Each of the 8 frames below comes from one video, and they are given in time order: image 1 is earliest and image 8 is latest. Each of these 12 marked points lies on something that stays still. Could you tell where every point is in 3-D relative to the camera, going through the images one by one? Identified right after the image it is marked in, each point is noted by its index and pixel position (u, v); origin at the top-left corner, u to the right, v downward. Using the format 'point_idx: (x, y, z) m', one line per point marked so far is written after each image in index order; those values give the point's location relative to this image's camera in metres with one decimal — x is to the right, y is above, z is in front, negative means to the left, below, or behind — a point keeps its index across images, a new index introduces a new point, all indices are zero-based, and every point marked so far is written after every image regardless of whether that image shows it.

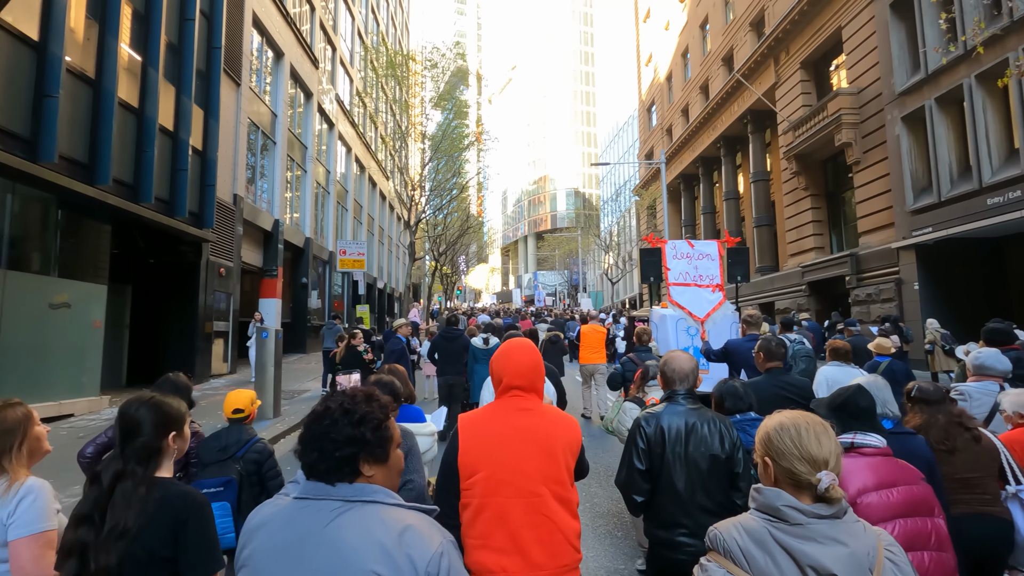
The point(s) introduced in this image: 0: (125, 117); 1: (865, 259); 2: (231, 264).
0: (-7.6, +3.4, +10.5) m
1: (+11.2, +0.9, +17.1) m
2: (-7.7, +0.7, +14.8) m
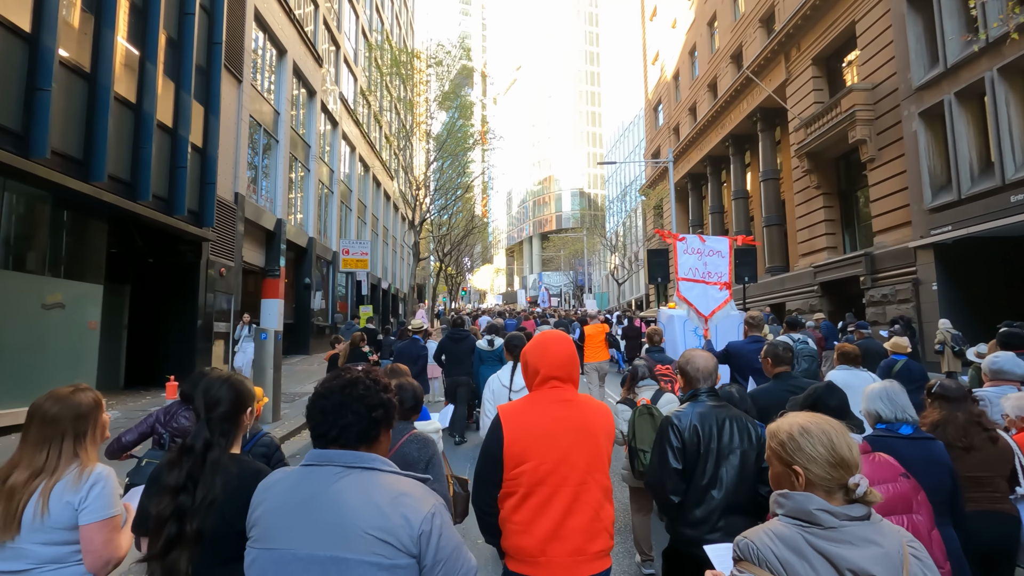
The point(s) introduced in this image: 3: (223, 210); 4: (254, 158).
0: (-7.4, +3.4, +10.2) m
1: (+11.4, +0.9, +16.7) m
2: (-7.6, +0.7, +14.5) m
3: (-7.6, +2.1, +14.0) m
4: (-8.0, +4.0, +16.6) m
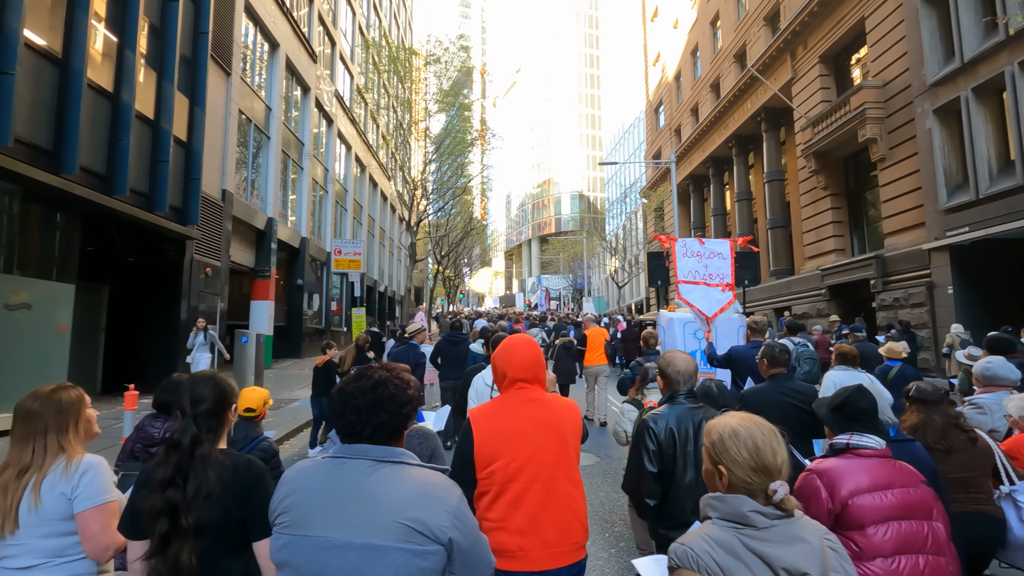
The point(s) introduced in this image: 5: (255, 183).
0: (-7.5, +3.4, +9.6) m
1: (+11.4, +0.8, +16.1) m
2: (-7.6, +0.6, +13.9) m
3: (-7.6, +2.1, +13.4) m
4: (-8.0, +4.0, +16.0) m
5: (-8.1, +3.3, +16.8) m
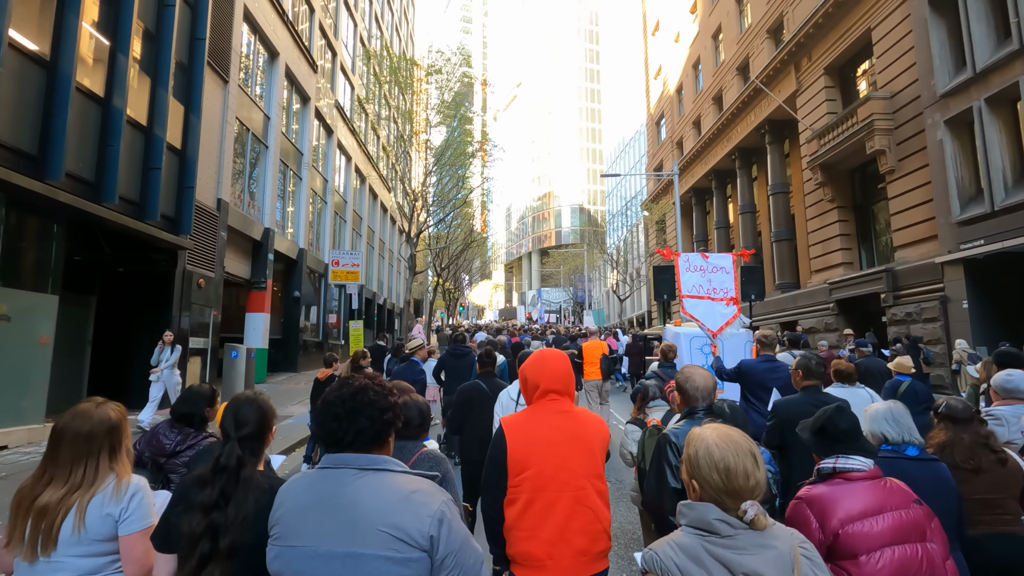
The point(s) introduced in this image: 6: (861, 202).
0: (-7.4, +3.2, +9.3) m
1: (+11.4, +0.4, +15.8) m
2: (-7.5, +0.3, +13.5) m
3: (-7.5, +1.8, +13.0) m
4: (-7.9, +3.6, +15.7) m
5: (-8.0, +2.9, +16.5) m
6: (+12.5, +3.1, +19.3) m
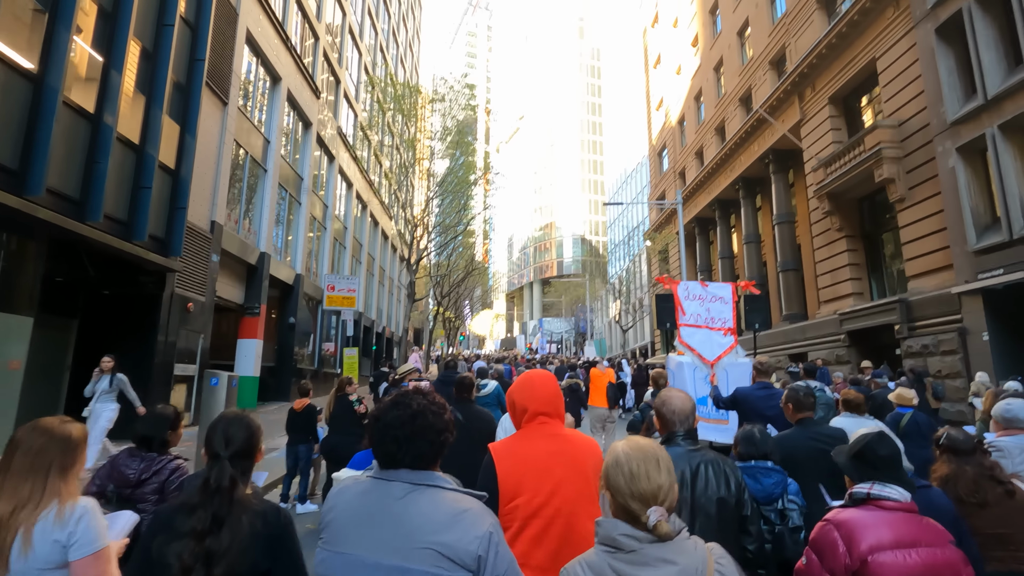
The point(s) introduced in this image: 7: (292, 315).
0: (-7.3, +2.8, +9.0) m
1: (+11.5, -0.5, +15.2) m
2: (-7.5, -0.2, +13.0) m
3: (-7.5, +1.2, +12.6) m
4: (-7.9, +2.9, +15.4) m
5: (-8.0, +2.2, +16.2) m
6: (+12.6, +2.0, +18.9) m
7: (-8.0, -1.0, +19.6) m
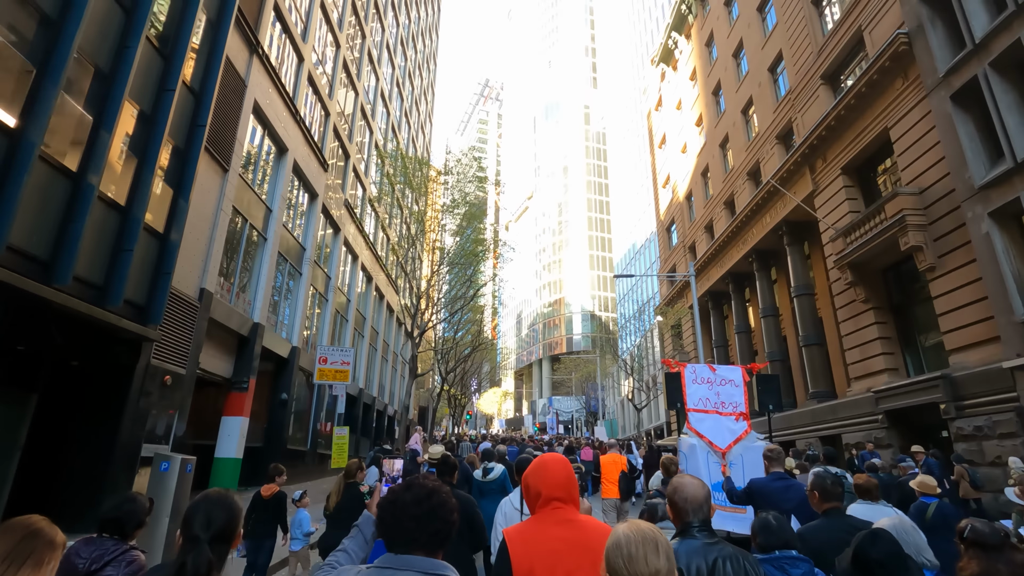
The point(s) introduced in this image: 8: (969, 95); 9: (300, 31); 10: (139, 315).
0: (-7.3, +1.7, +8.5) m
1: (+11.7, -2.4, +13.9) m
2: (-7.4, -1.9, +12.0) m
3: (-7.4, -0.4, +11.9) m
4: (-7.7, +0.9, +14.9) m
5: (-7.8, +0.1, +15.5) m
6: (+12.8, -0.5, +17.9) m
7: (-7.8, -3.5, +18.4) m
8: (+12.1, +5.1, +14.2) m
9: (-7.7, +9.3, +19.4) m
10: (-7.2, -0.5, +10.4) m
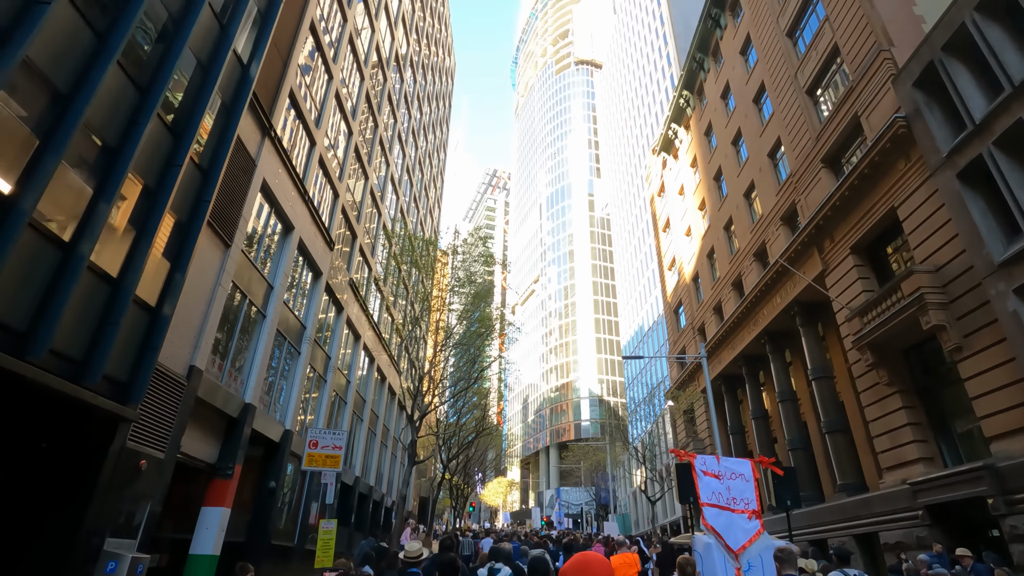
0: (-7.2, +0.6, +8.3) m
1: (+11.7, -4.4, +12.7) m
2: (-7.3, -3.5, +11.2) m
3: (-7.3, -2.0, +11.2) m
4: (-7.6, -1.2, +14.4) m
5: (-7.7, -2.1, +14.9) m
6: (+13.0, -3.1, +16.9) m
7: (-7.6, -6.1, +17.3) m
8: (+12.2, +3.0, +14.2) m
9: (-7.5, +6.4, +20.2) m
10: (-7.2, -1.9, +9.8) m
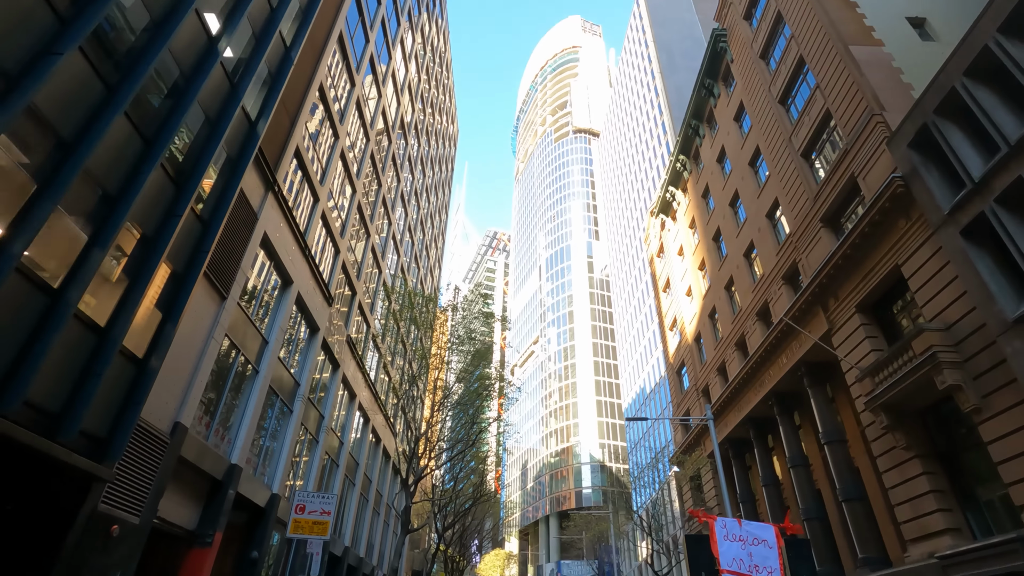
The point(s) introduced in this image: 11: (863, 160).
0: (-7.2, -0.1, +8.0) m
1: (+11.8, -5.7, +11.8) m
2: (-7.3, -4.5, +10.4) m
3: (-7.2, -3.0, +10.6) m
4: (-7.5, -2.6, +13.9) m
5: (-7.6, -3.5, +14.3) m
6: (+13.0, -4.9, +16.2) m
7: (-7.6, -7.8, +16.1) m
8: (+12.3, +1.5, +14.1) m
9: (-7.4, +4.3, +20.5) m
10: (-7.1, -2.8, +9.2) m
11: (+12.4, +4.5, +19.0) m
